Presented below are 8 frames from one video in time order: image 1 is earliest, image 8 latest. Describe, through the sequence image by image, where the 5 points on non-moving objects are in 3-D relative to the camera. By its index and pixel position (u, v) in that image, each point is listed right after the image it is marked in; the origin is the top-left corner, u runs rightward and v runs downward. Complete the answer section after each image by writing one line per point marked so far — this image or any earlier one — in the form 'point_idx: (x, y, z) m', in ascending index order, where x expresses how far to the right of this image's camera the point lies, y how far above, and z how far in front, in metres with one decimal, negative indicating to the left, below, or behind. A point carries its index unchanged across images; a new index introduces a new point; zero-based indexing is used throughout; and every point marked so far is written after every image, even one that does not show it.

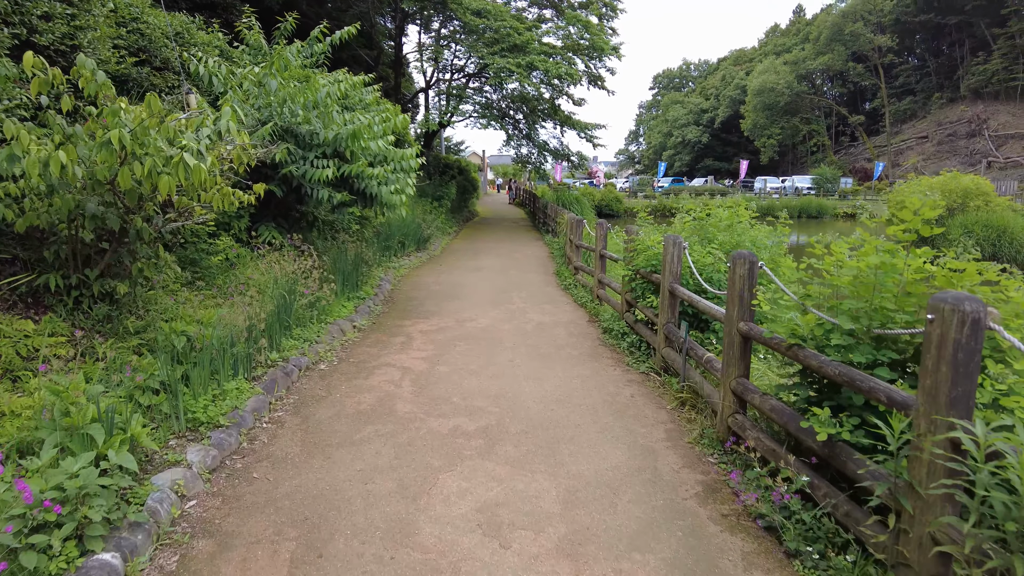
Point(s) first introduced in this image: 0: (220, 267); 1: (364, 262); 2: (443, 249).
0: (-2.4, +0.2, +5.4) m
1: (-1.8, +0.3, +8.0) m
2: (-1.5, +0.8, +14.3) m
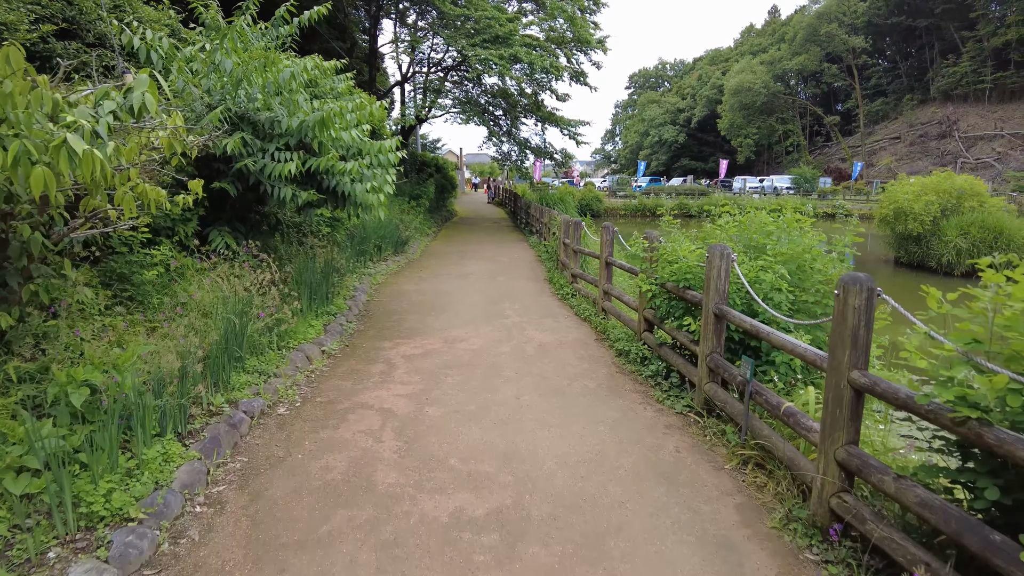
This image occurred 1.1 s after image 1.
0: (-2.4, 0.0, +4.4) m
1: (-1.9, +0.2, +7.0) m
2: (-1.8, +0.7, +13.3) m
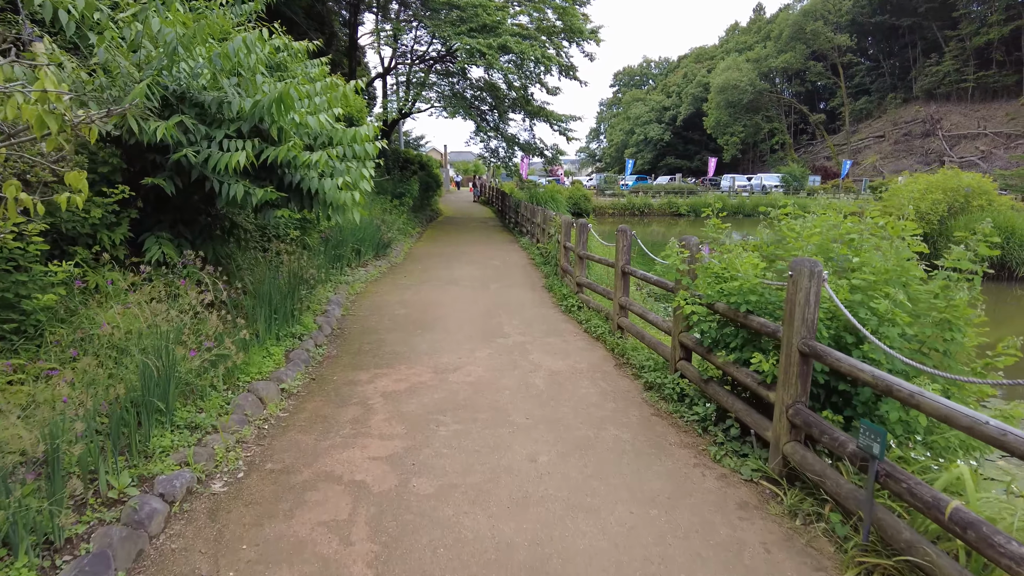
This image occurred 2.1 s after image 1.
0: (-2.3, -0.1, +3.3) m
1: (-1.9, +0.1, +6.0) m
2: (-2.0, +0.6, +12.3) m
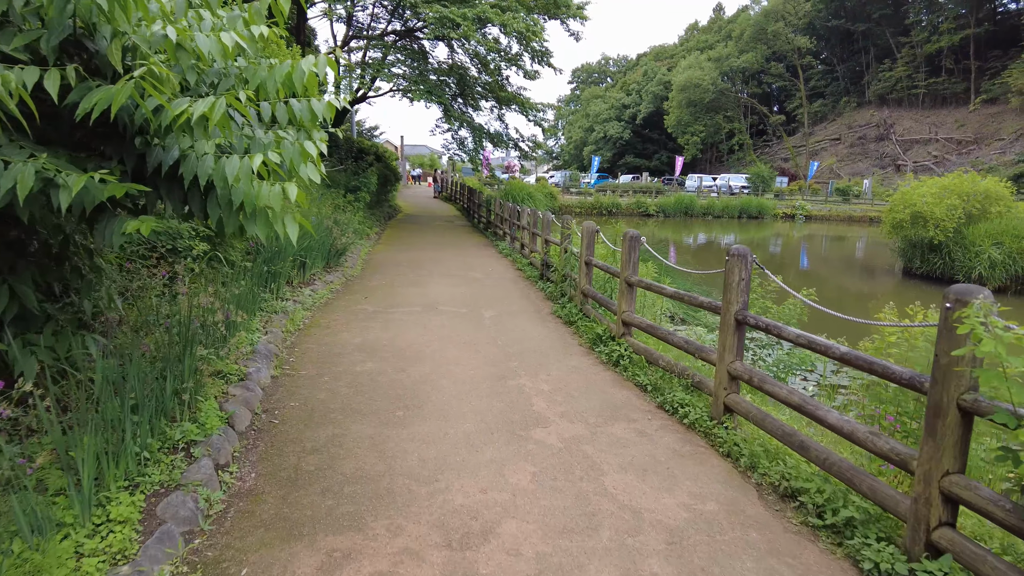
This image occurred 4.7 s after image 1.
0: (-1.9, -0.4, +0.9) m
1: (-1.7, -0.2, +3.6) m
2: (-2.2, +0.3, +9.9) m
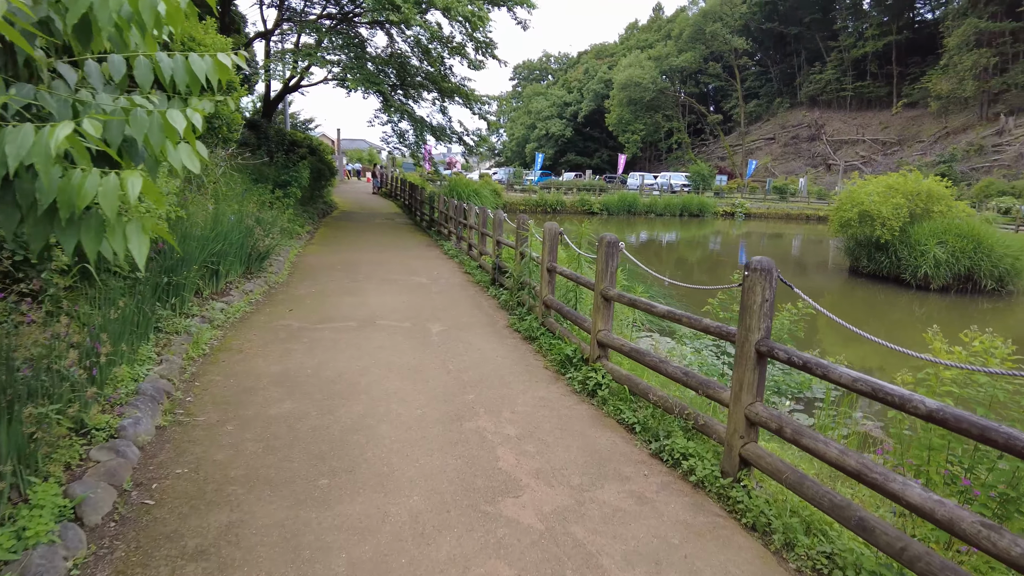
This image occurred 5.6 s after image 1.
0: (-1.8, -0.5, 0.0) m
1: (-1.8, -0.4, +2.6) m
2: (-2.9, +0.2, +8.8) m
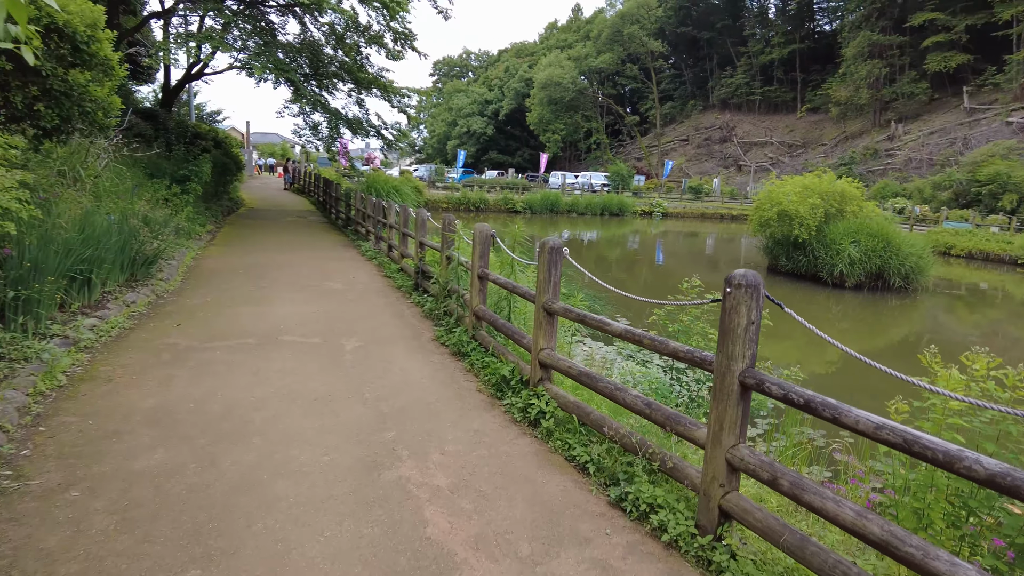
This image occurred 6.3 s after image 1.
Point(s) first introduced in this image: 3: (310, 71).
0: (-1.7, -0.6, -0.8) m
1: (-2.0, -0.4, +1.8) m
2: (-3.9, +0.1, +7.8) m
3: (-4.8, +5.2, +15.7) m
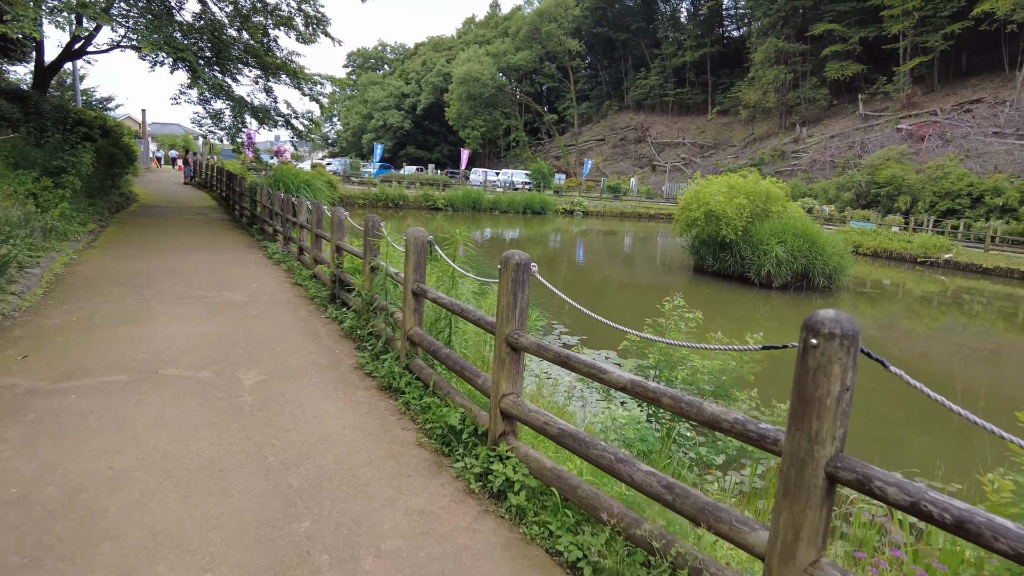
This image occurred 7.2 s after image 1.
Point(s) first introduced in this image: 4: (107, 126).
0: (-1.3, -0.8, -1.8) m
1: (-2.0, -0.6, +0.7) m
2: (-4.6, 0.0, +6.5) m
3: (-6.5, +5.1, +14.2) m
4: (-9.8, +3.9, +15.9) m
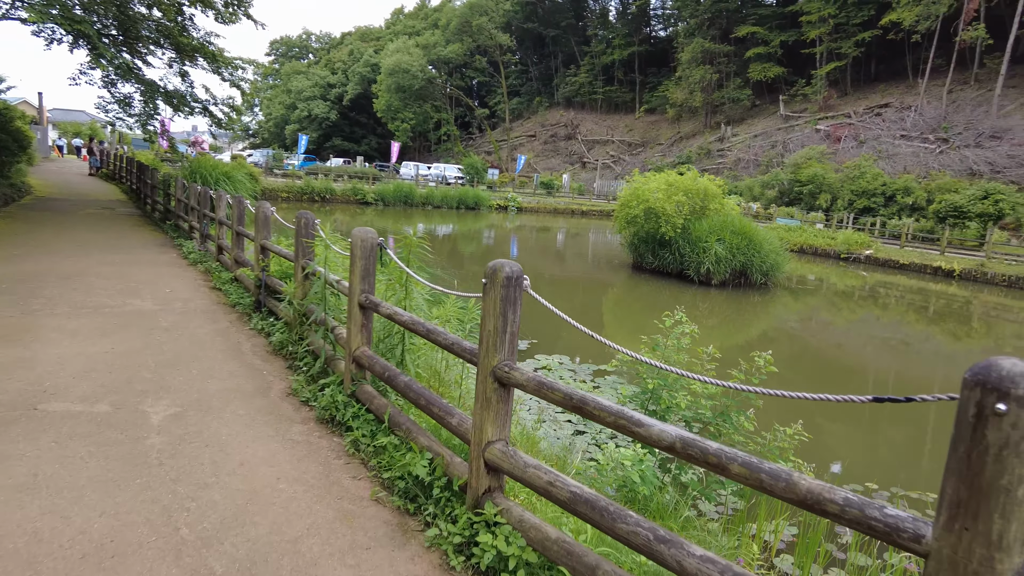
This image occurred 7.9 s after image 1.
0: (-0.9, -0.9, -2.5) m
1: (-1.8, -0.7, 0.0) m
2: (-5.0, -0.1, +5.4) m
3: (-7.8, +5.0, +12.8) m
4: (-11.2, +3.8, +14.1) m
